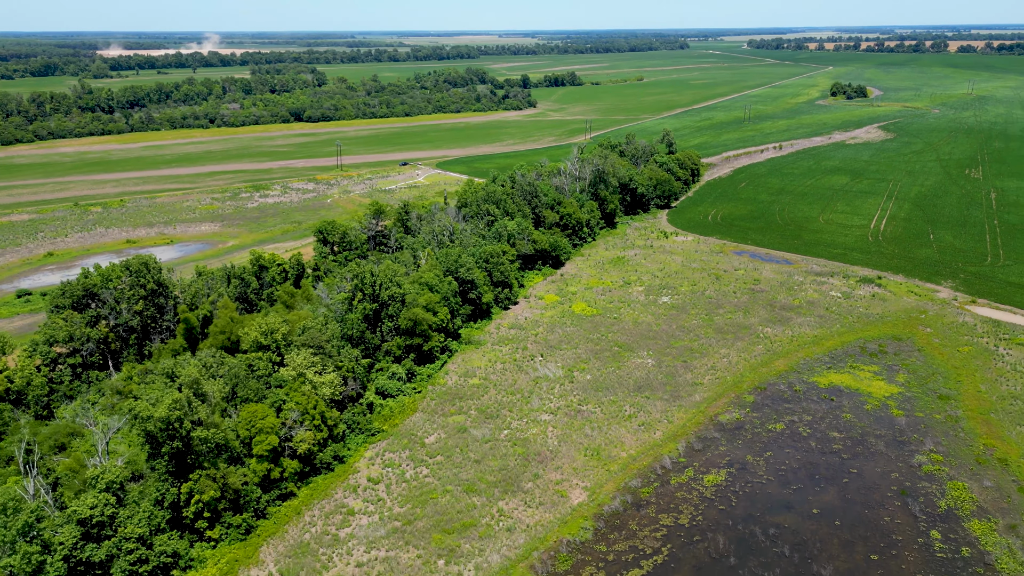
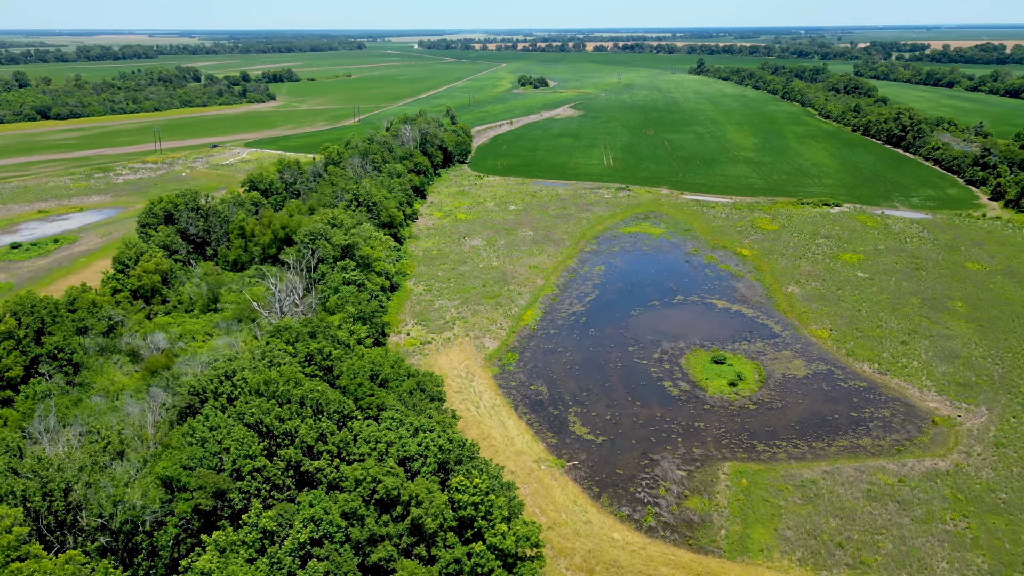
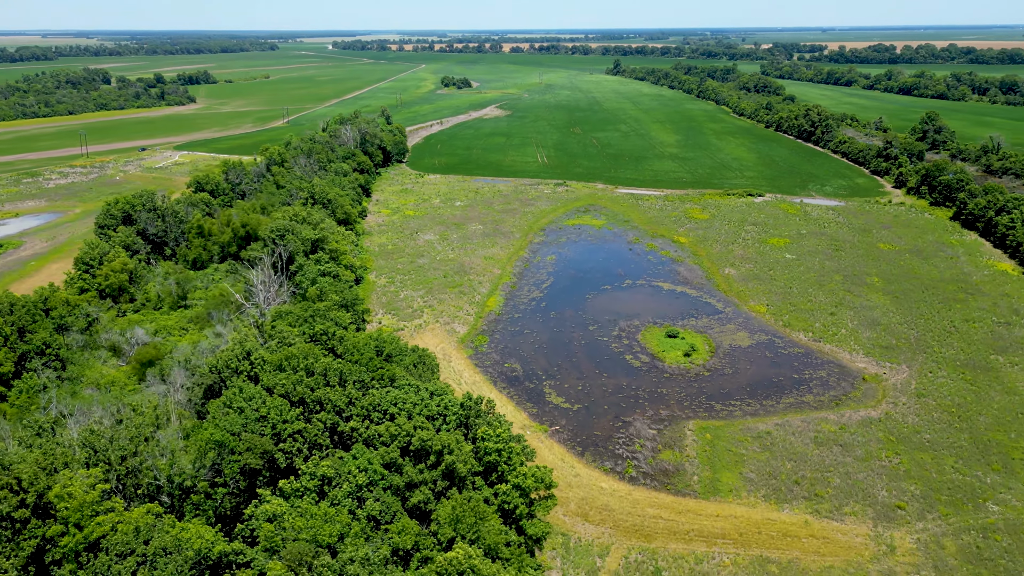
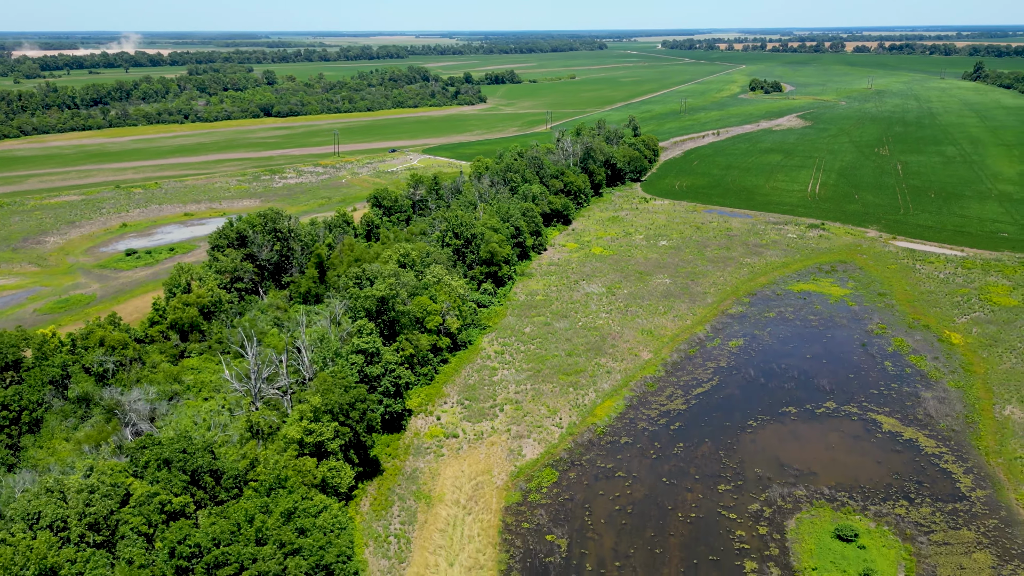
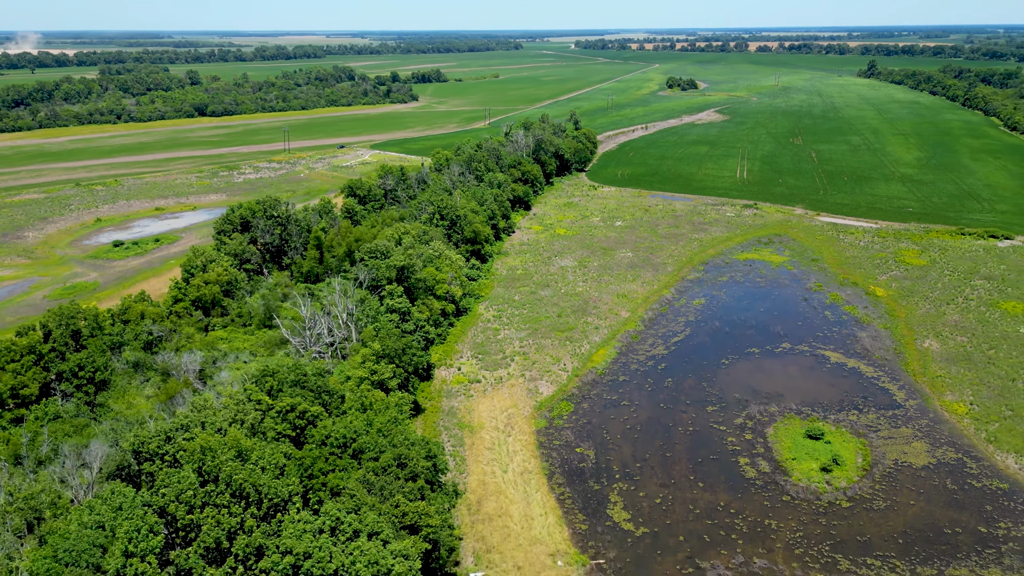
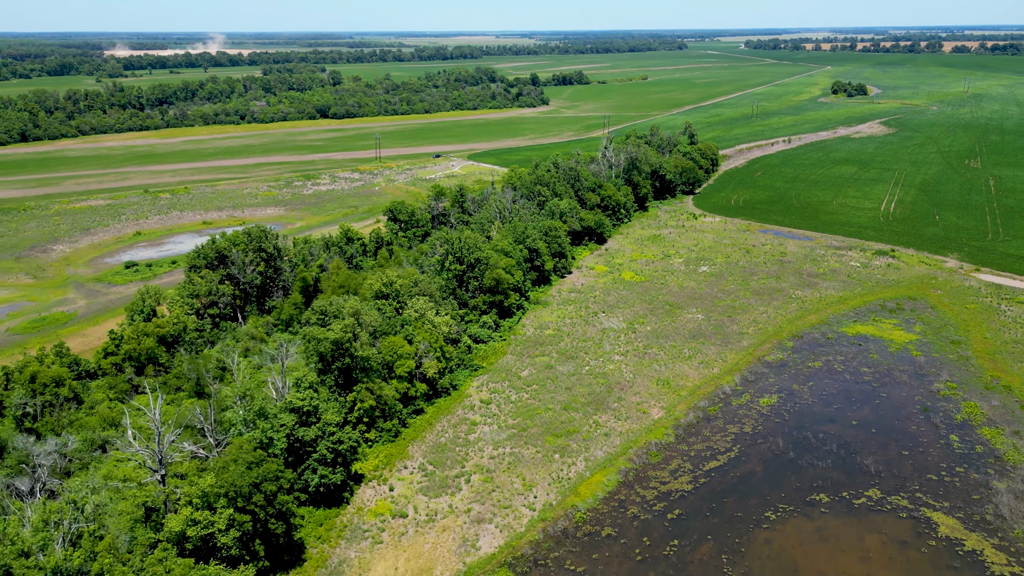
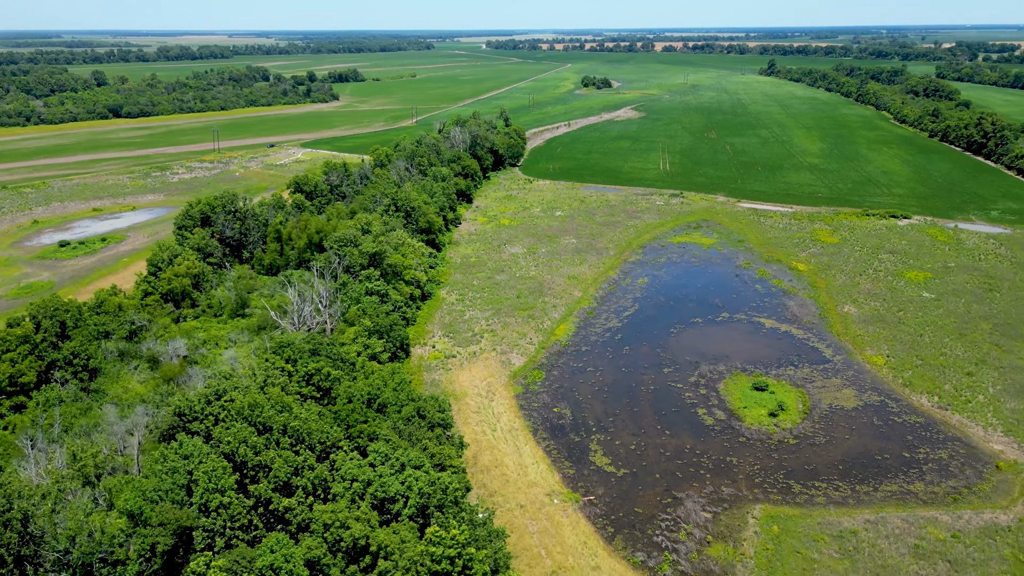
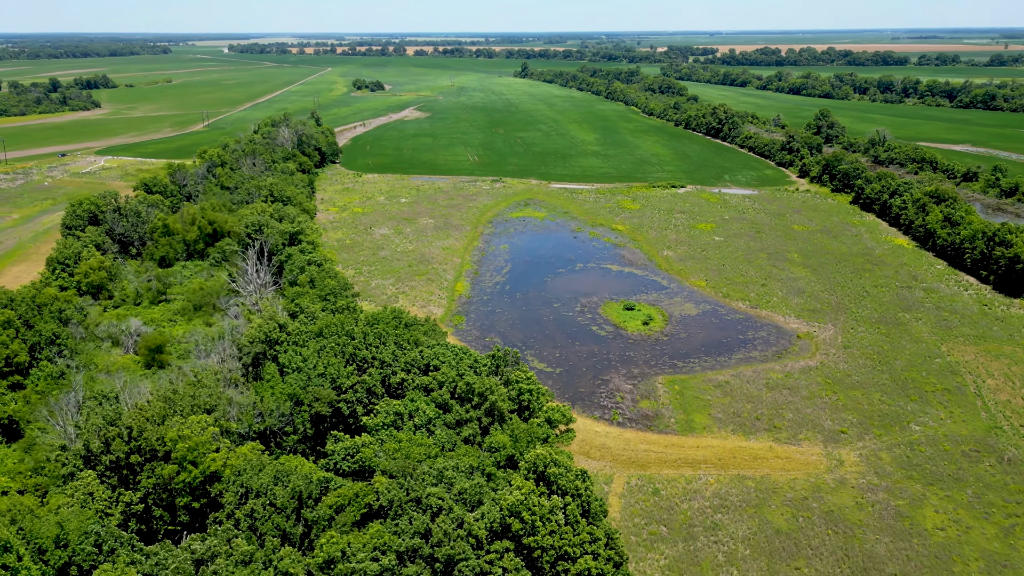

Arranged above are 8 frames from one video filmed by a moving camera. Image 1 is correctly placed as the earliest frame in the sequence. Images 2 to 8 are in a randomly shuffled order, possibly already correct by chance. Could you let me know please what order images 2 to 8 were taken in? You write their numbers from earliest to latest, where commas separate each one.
6, 4, 5, 7, 2, 3, 8
